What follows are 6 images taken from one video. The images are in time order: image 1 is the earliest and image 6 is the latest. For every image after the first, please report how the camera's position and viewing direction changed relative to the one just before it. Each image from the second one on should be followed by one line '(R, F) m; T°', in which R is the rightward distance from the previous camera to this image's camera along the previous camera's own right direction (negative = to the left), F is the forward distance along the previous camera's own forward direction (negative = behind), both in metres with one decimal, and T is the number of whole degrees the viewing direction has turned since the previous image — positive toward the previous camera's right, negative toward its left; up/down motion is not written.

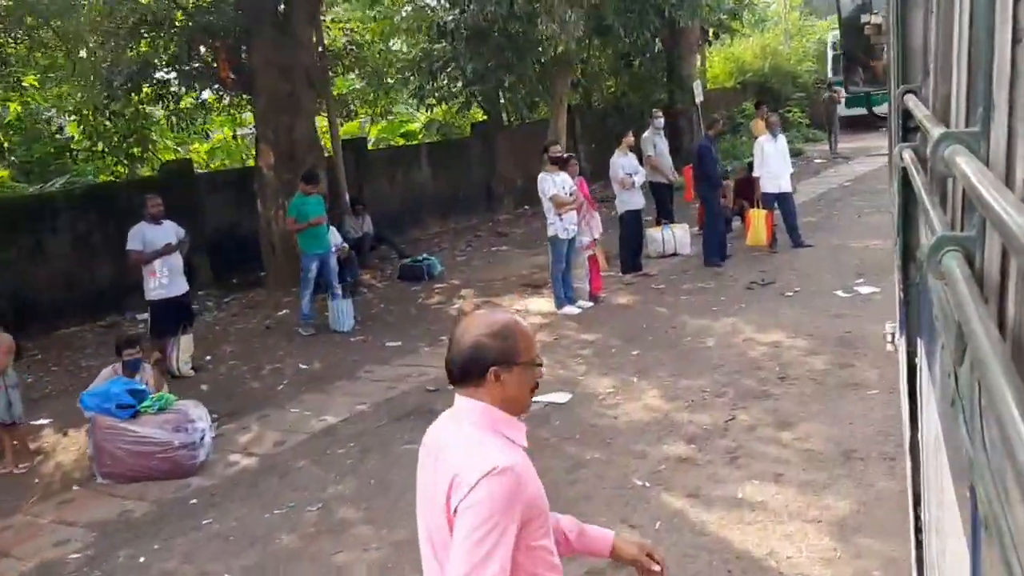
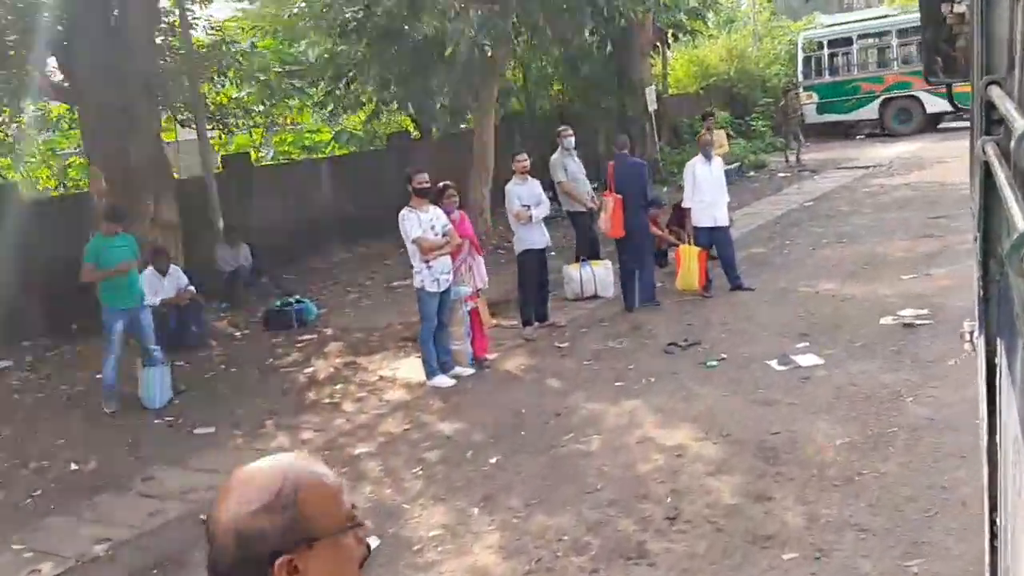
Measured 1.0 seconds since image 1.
(+1.0, +2.0) m; +1°
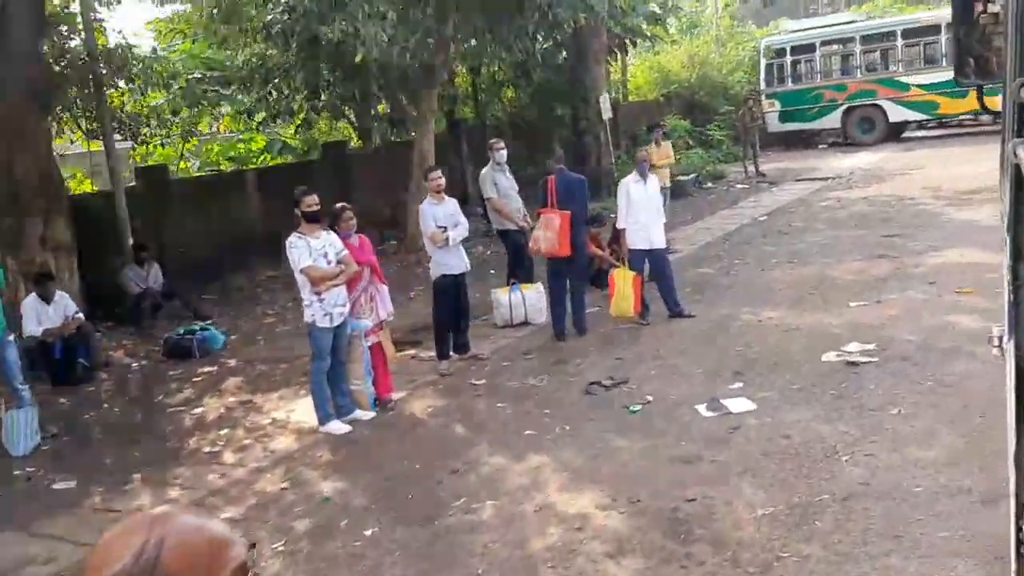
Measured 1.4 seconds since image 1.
(+0.5, +0.8) m; +1°
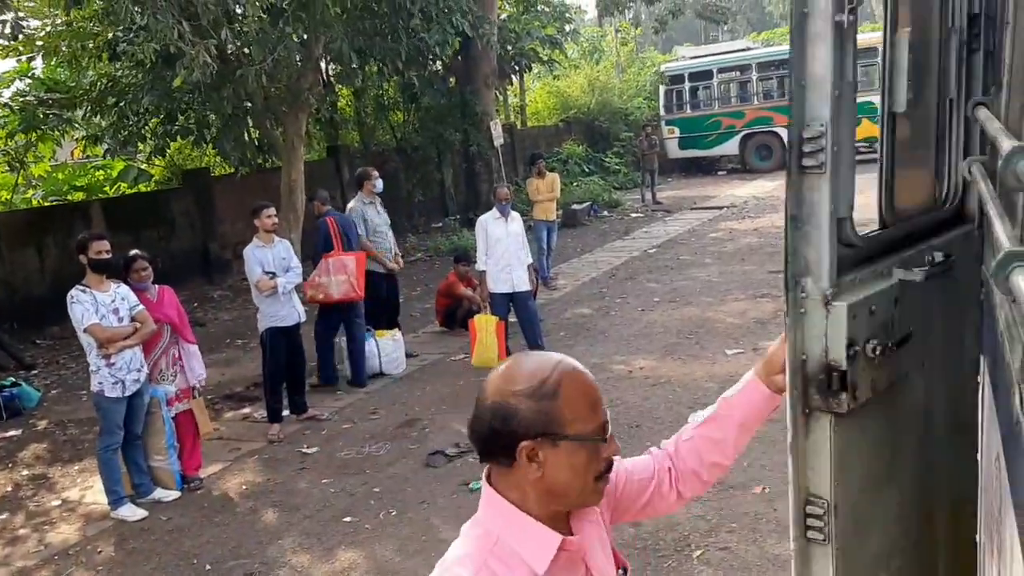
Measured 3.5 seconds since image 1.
(+0.6, +0.8) m; +5°
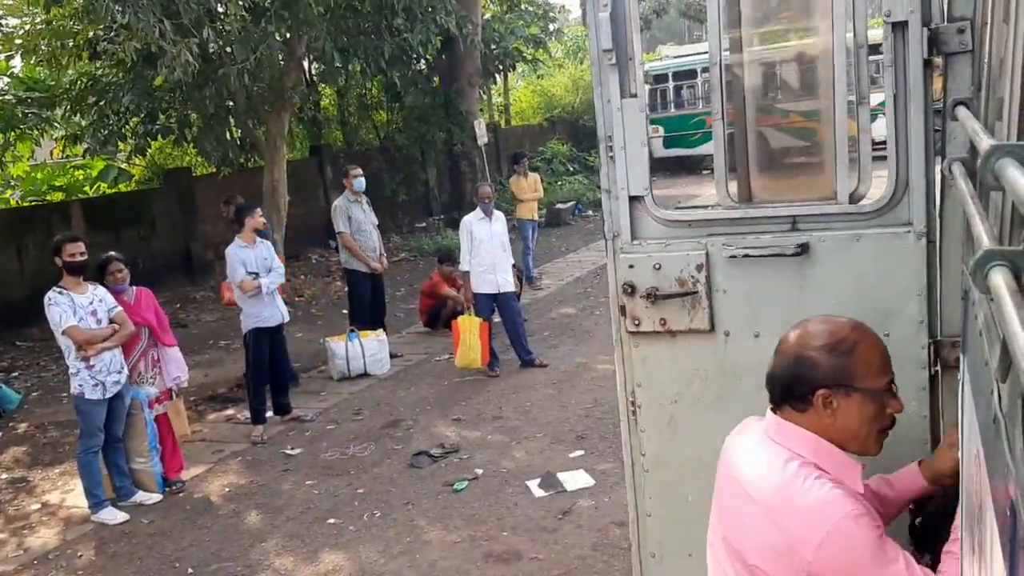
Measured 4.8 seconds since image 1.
(0.0, 0.0) m; +1°
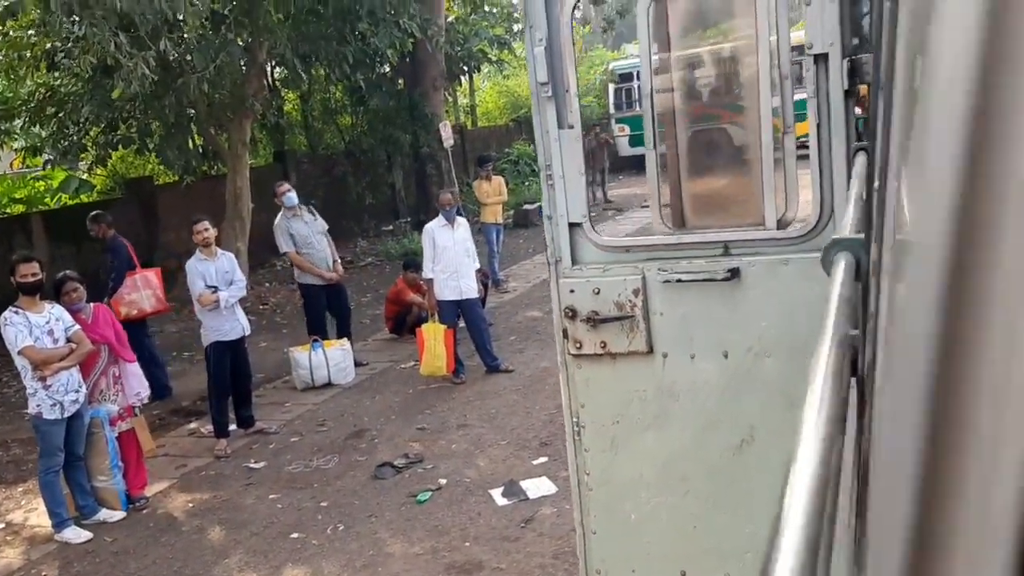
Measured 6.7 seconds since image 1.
(+0.1, 0.0) m; +2°
